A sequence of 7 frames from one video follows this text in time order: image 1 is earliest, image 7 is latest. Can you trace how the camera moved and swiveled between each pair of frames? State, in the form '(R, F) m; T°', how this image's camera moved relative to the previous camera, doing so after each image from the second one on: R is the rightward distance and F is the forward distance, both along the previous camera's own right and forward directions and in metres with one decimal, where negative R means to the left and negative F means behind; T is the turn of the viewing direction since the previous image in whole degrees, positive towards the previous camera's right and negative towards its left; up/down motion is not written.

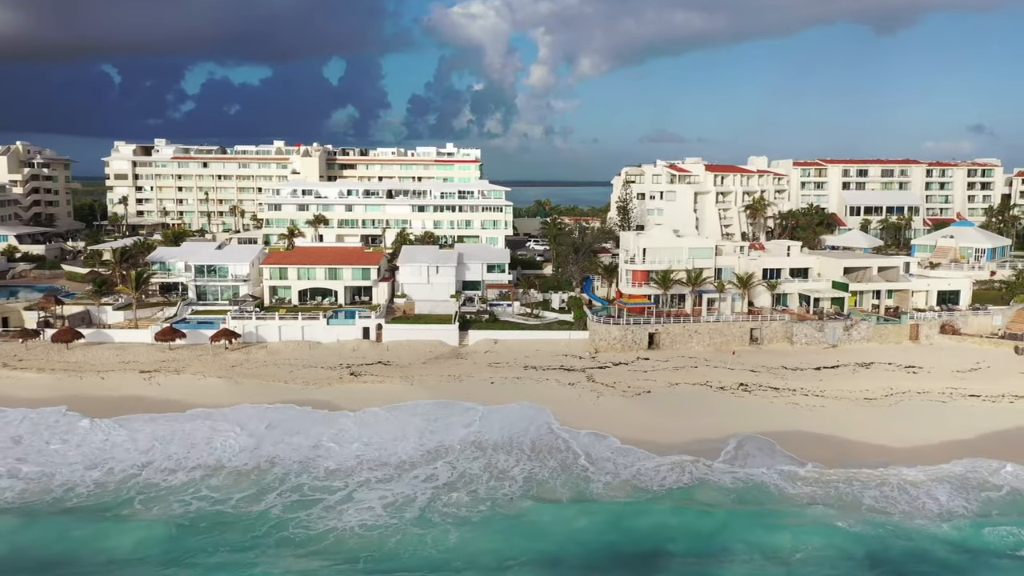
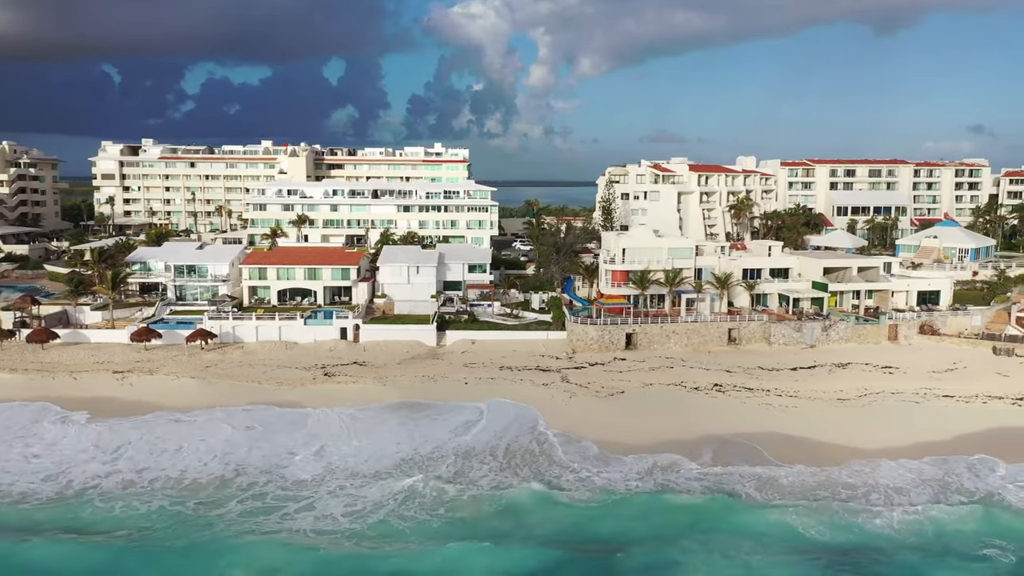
(+1.4, +0.1) m; 0°
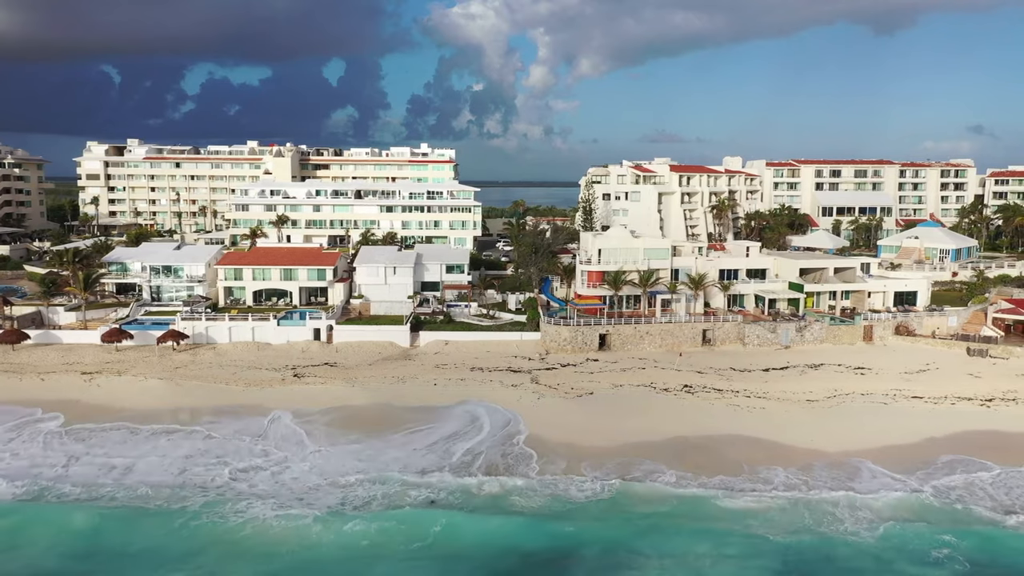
(+1.6, +0.1) m; 0°
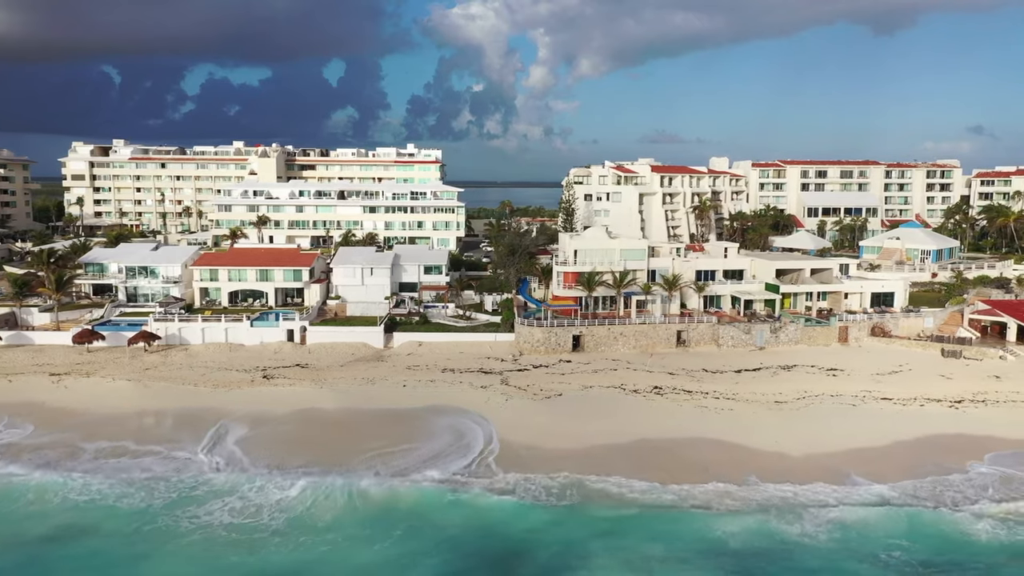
(+1.6, +0.1) m; 0°
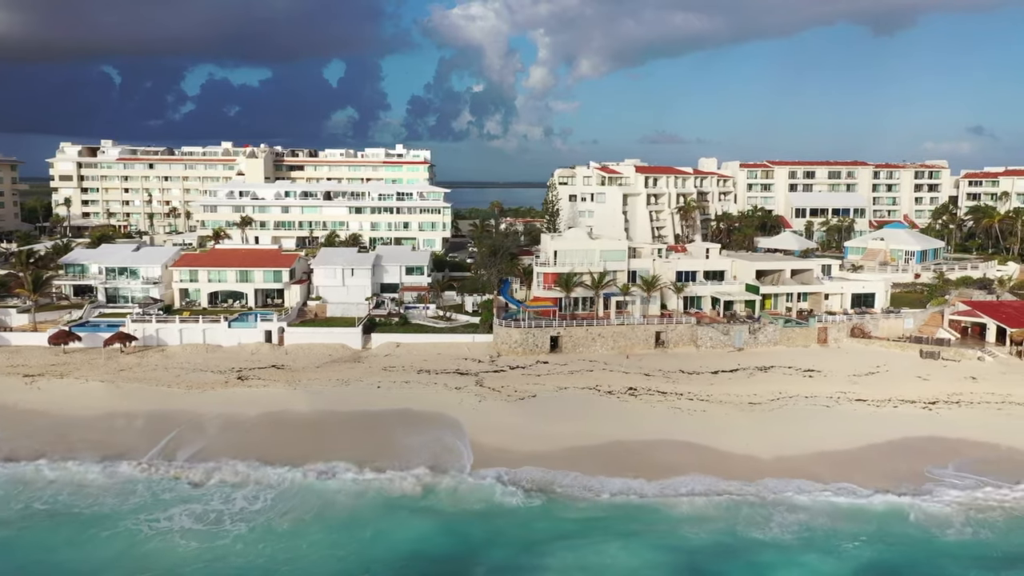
(+1.4, +0.1) m; 0°
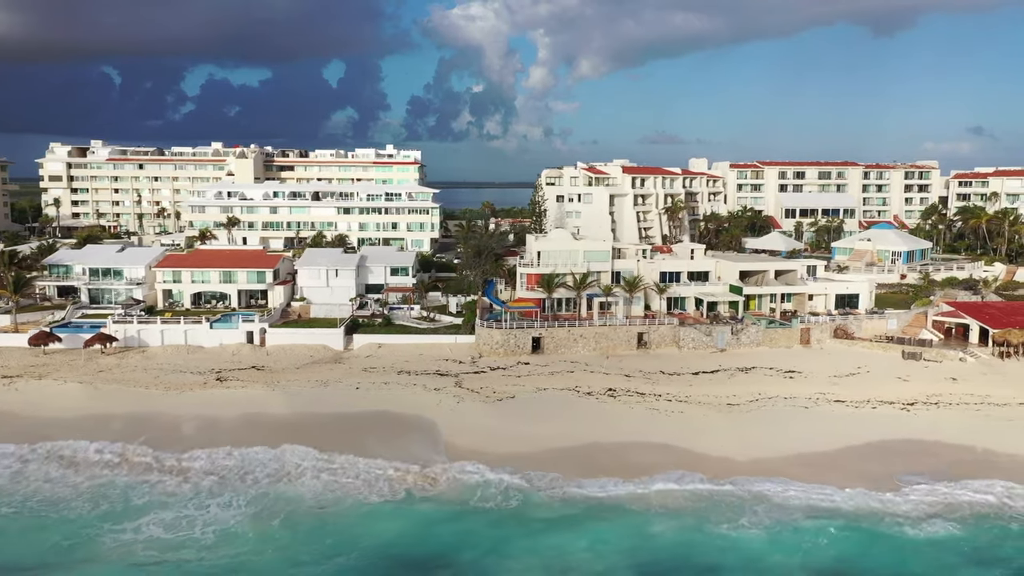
(+1.1, +0.1) m; 0°
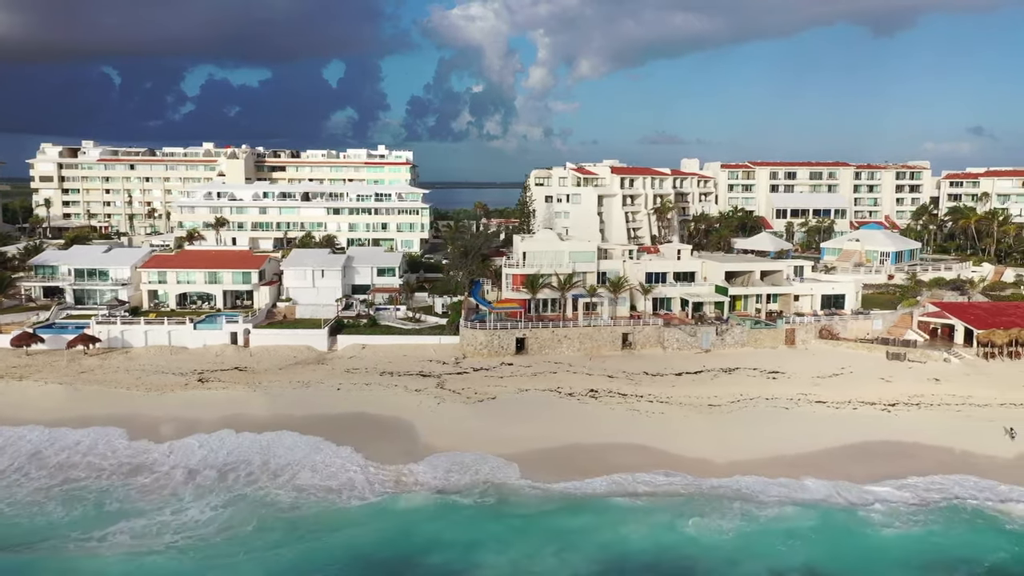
(+1.0, +0.1) m; 0°
